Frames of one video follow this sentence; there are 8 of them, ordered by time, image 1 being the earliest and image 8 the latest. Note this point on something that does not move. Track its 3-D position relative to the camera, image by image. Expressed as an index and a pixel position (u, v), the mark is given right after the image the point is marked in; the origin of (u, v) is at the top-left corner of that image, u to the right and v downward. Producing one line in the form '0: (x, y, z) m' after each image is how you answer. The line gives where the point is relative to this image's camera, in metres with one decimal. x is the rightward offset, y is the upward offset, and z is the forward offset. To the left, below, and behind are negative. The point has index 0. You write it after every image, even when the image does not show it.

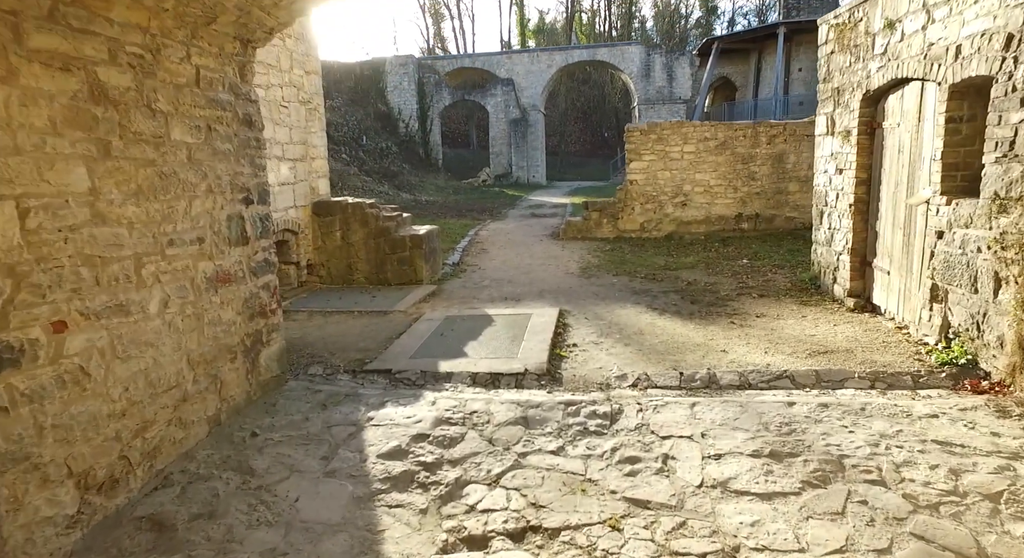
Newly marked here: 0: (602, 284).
0: (+1.2, -0.1, +8.3) m
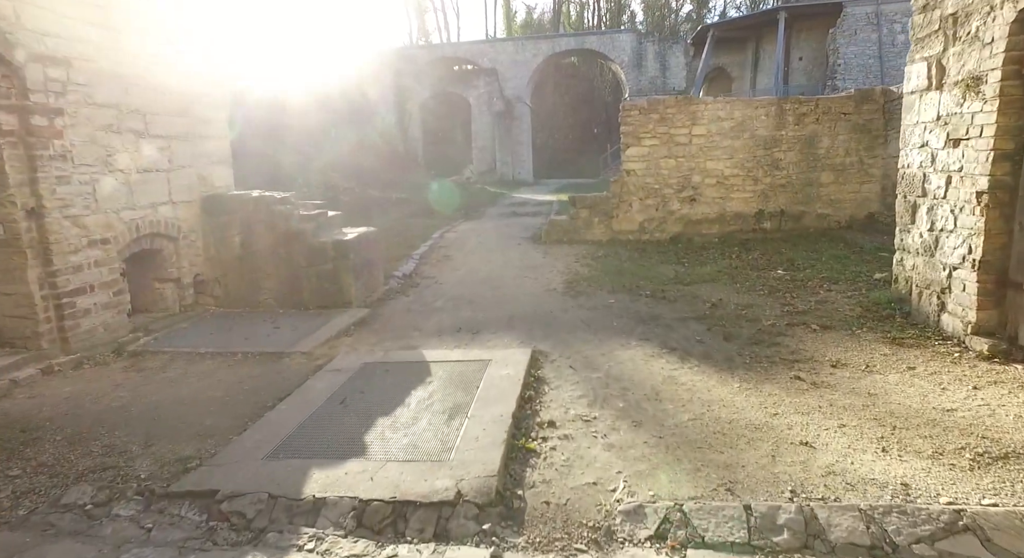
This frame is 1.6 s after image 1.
0: (+0.8, -0.3, +6.2) m
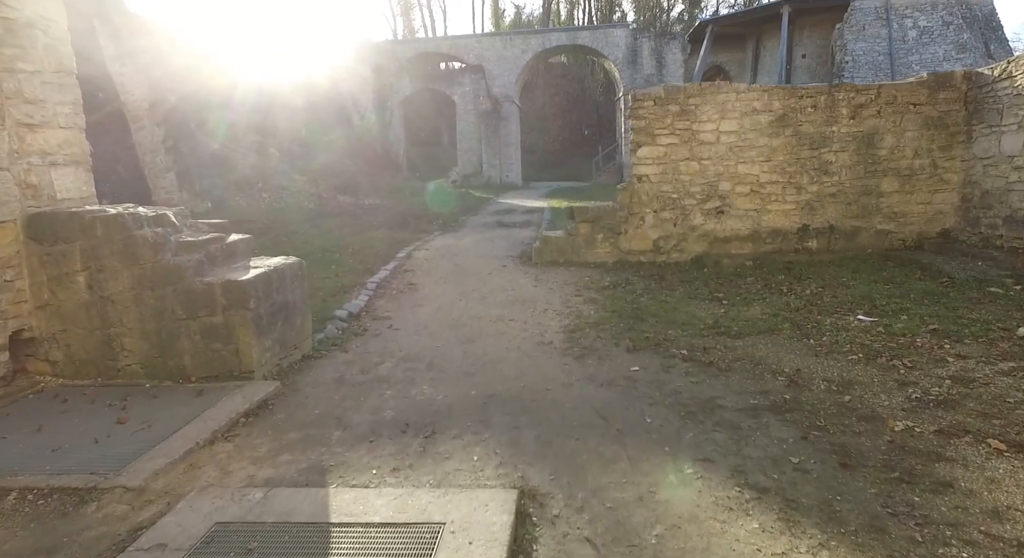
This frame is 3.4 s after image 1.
0: (+0.7, -0.7, +4.2) m
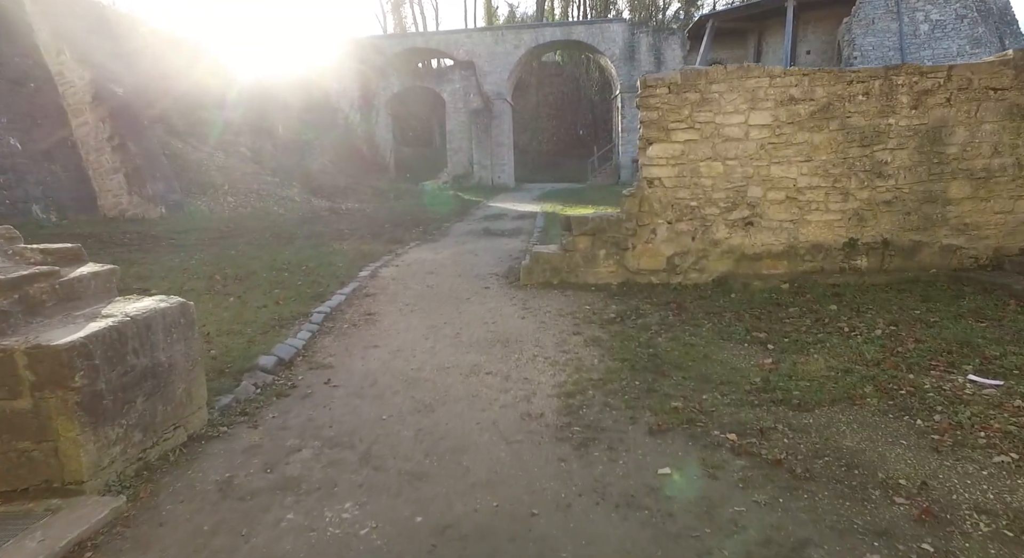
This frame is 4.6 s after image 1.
0: (+0.5, -0.9, +2.7) m
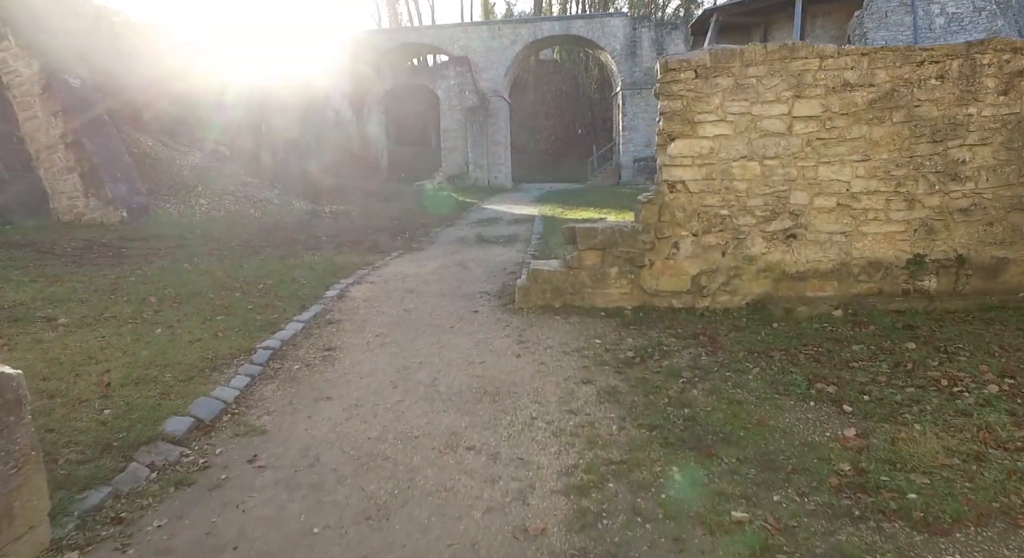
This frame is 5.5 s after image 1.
0: (+0.5, -1.1, +1.5) m
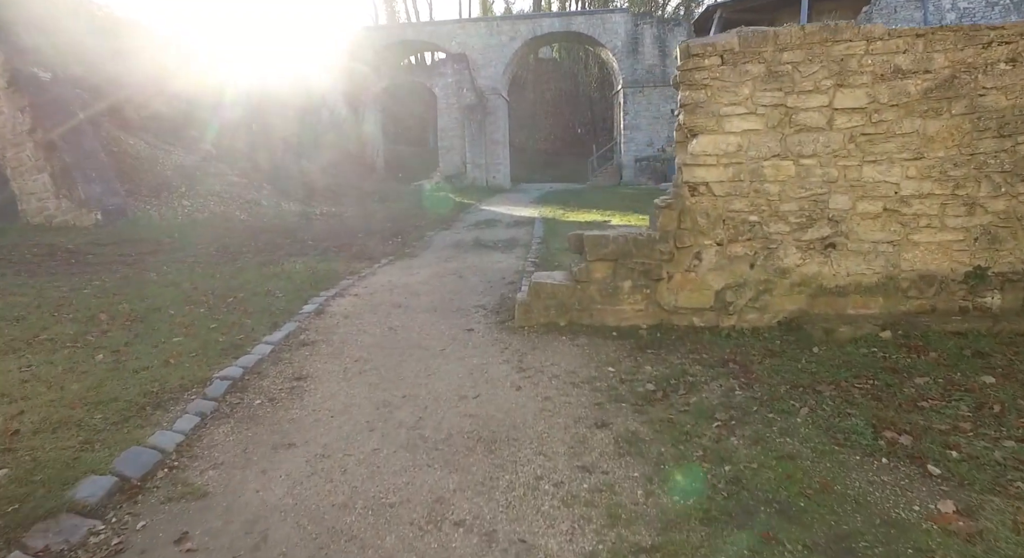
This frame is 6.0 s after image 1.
0: (+0.5, -1.3, +0.8) m
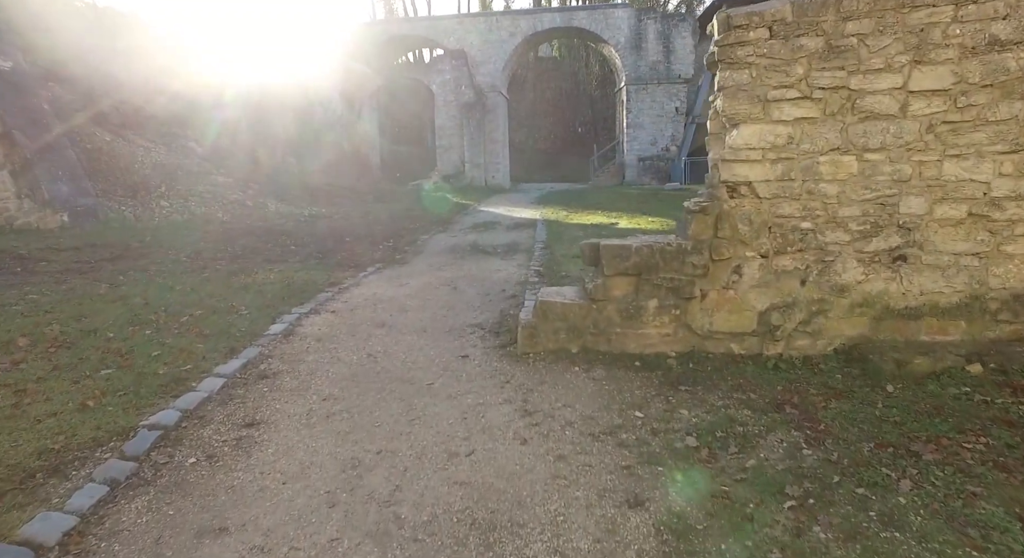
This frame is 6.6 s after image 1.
0: (+0.5, -1.4, -0.1) m
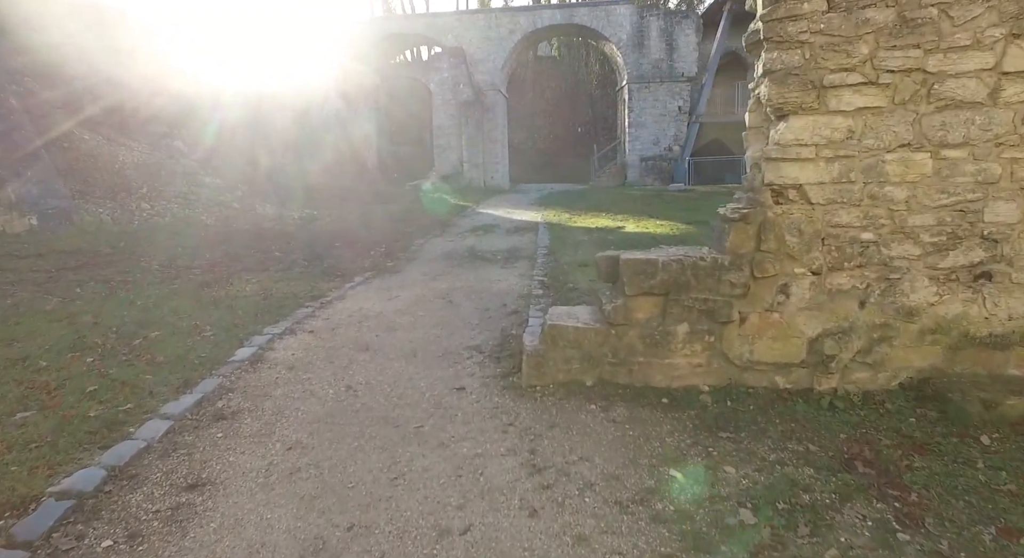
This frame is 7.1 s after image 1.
0: (+0.5, -1.5, -0.8) m
